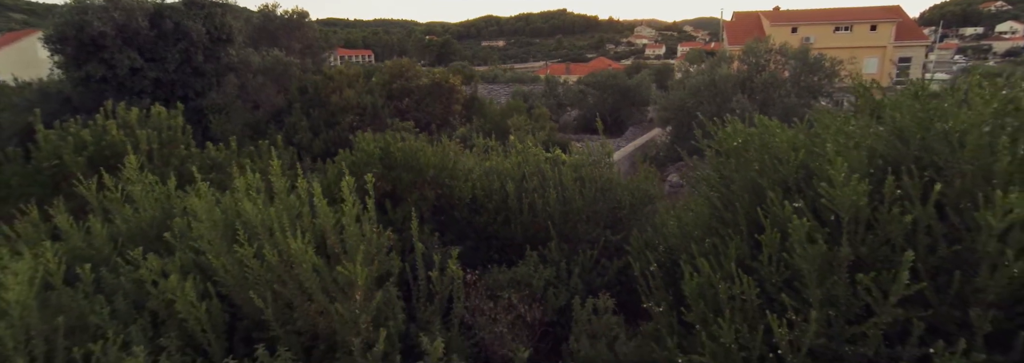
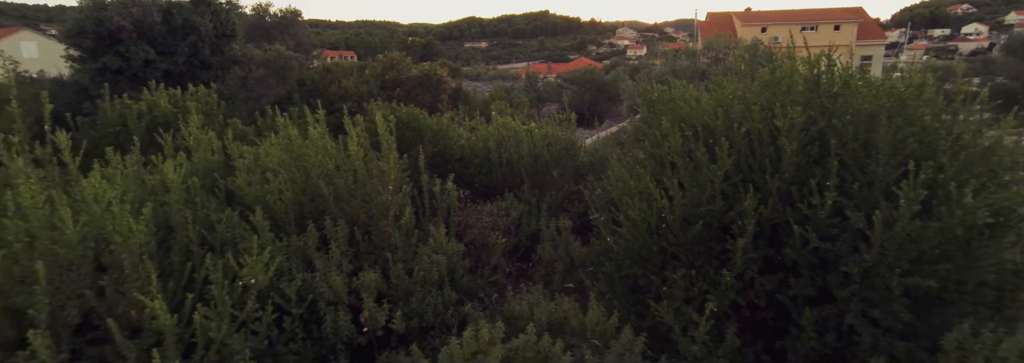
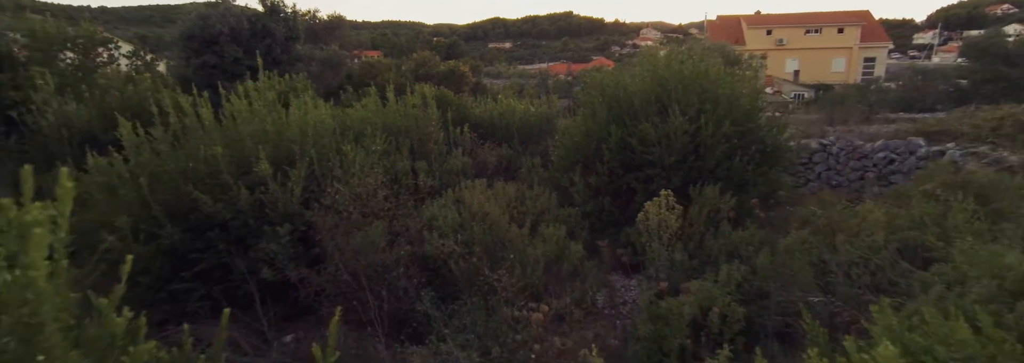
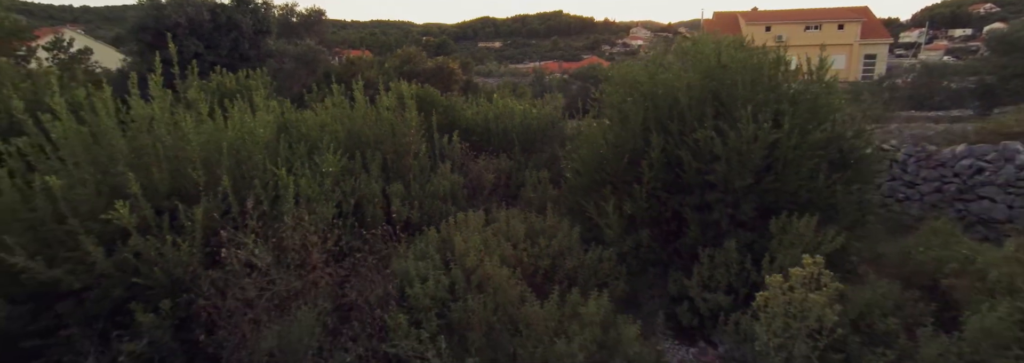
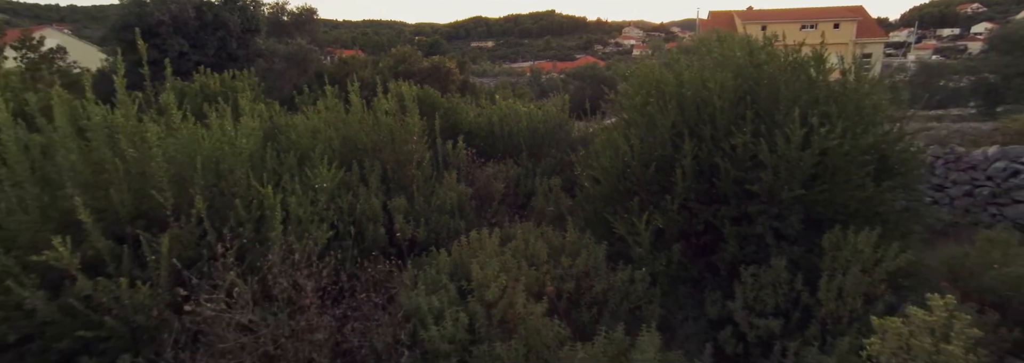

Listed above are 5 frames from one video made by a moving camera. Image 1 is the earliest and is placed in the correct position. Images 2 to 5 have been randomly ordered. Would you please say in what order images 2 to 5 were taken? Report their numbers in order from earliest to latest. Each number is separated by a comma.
2, 5, 4, 3
